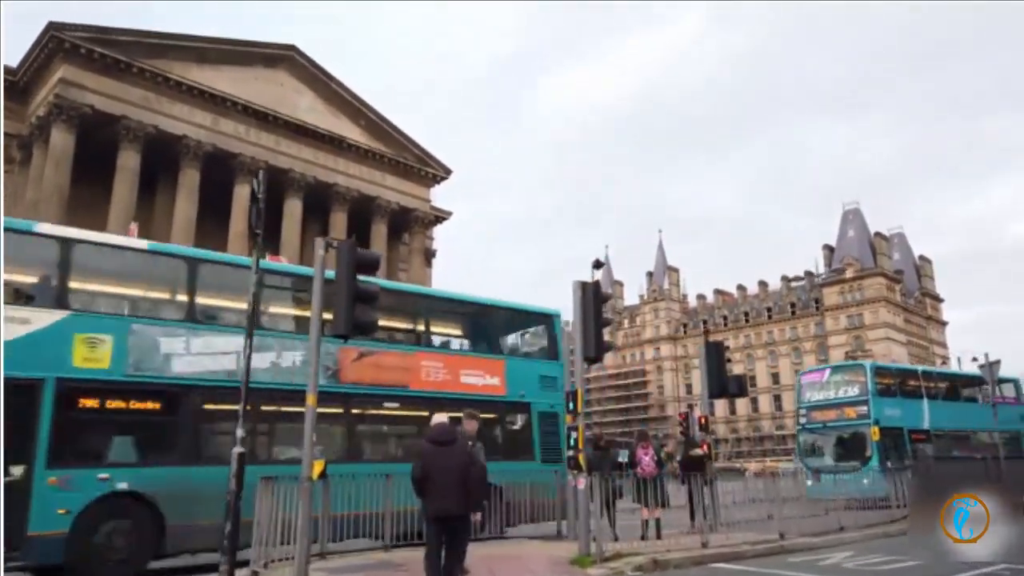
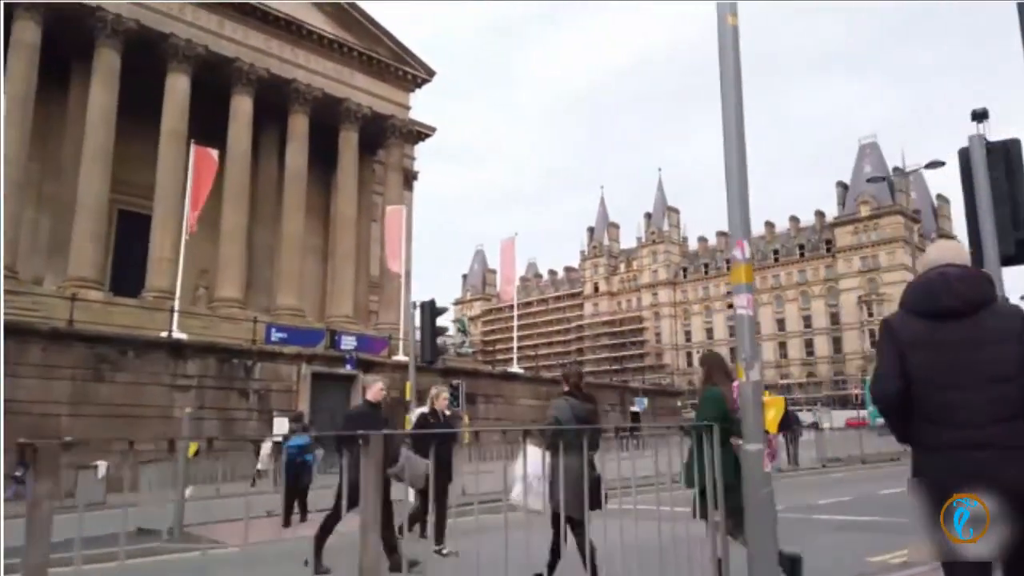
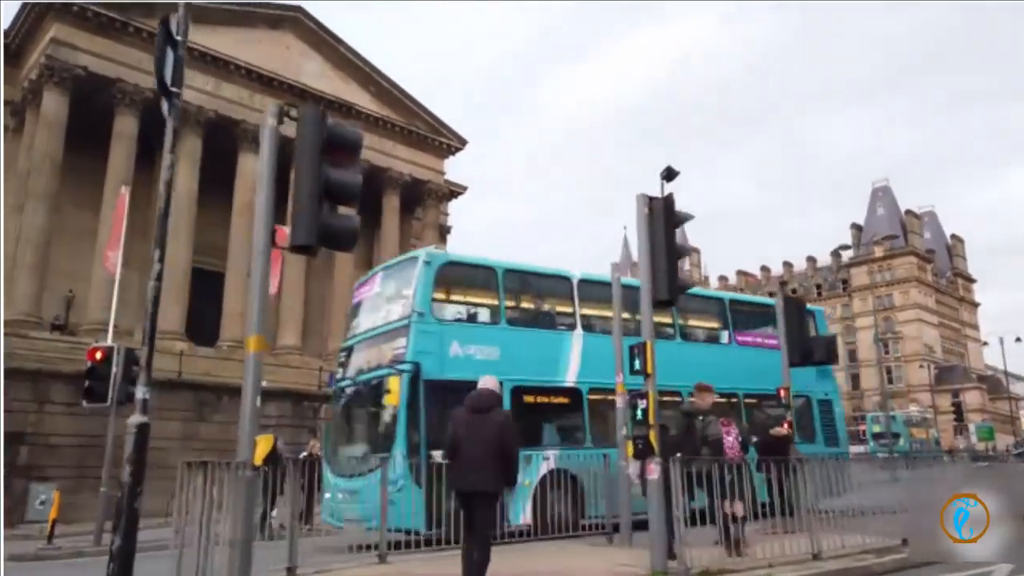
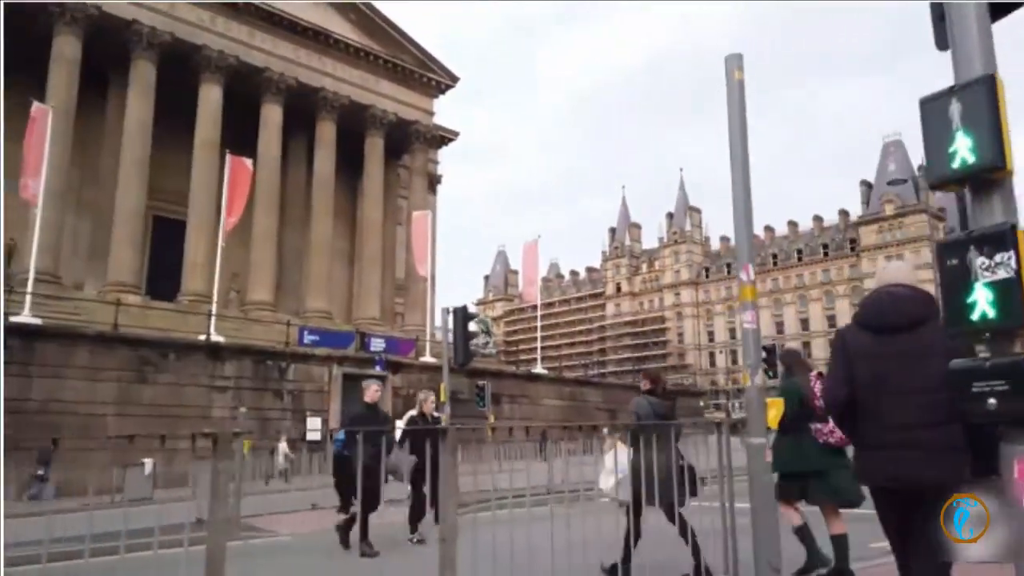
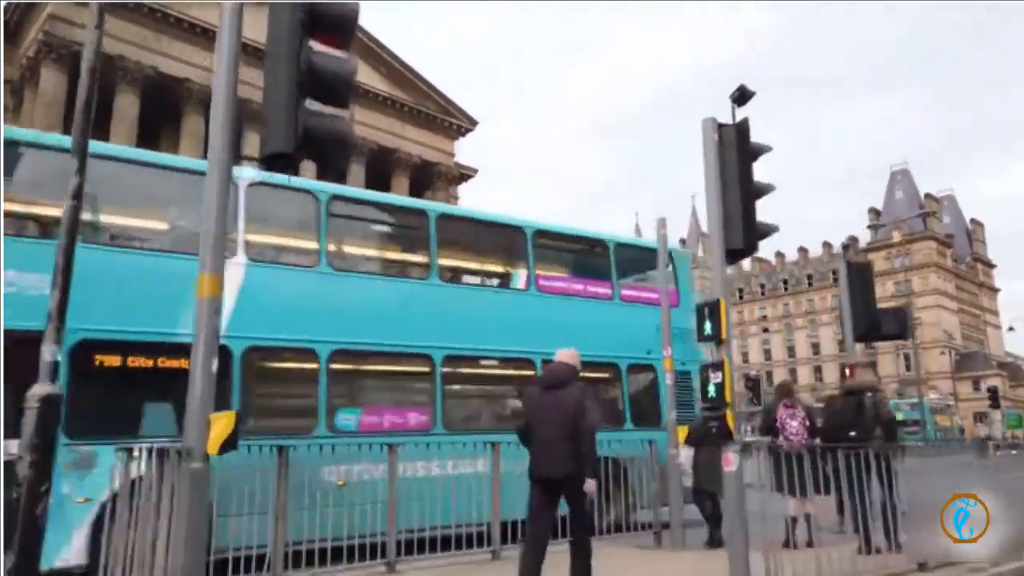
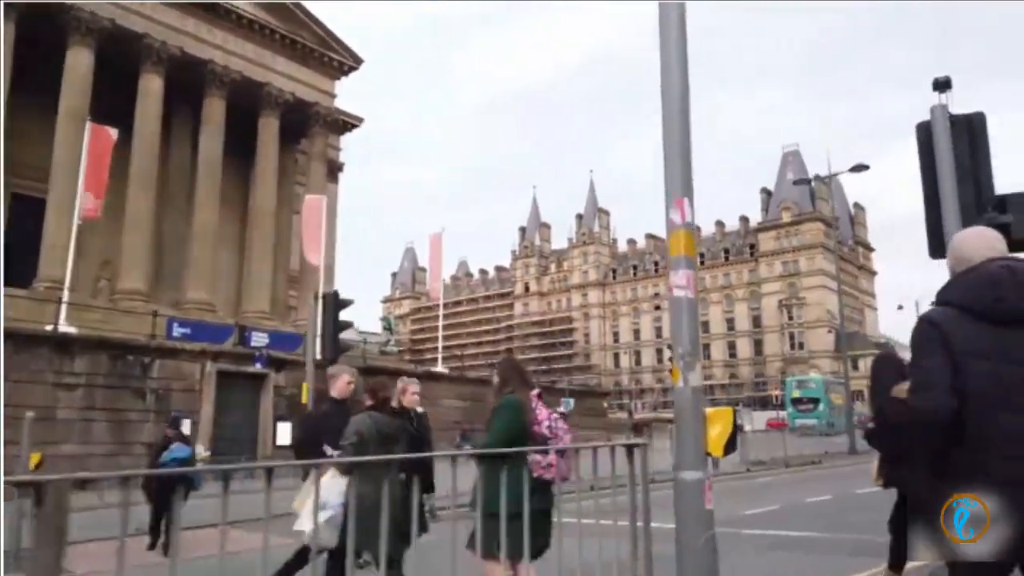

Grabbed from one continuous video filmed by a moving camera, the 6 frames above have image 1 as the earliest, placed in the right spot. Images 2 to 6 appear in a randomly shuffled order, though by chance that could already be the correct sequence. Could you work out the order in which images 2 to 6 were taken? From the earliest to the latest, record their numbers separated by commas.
3, 5, 4, 2, 6
